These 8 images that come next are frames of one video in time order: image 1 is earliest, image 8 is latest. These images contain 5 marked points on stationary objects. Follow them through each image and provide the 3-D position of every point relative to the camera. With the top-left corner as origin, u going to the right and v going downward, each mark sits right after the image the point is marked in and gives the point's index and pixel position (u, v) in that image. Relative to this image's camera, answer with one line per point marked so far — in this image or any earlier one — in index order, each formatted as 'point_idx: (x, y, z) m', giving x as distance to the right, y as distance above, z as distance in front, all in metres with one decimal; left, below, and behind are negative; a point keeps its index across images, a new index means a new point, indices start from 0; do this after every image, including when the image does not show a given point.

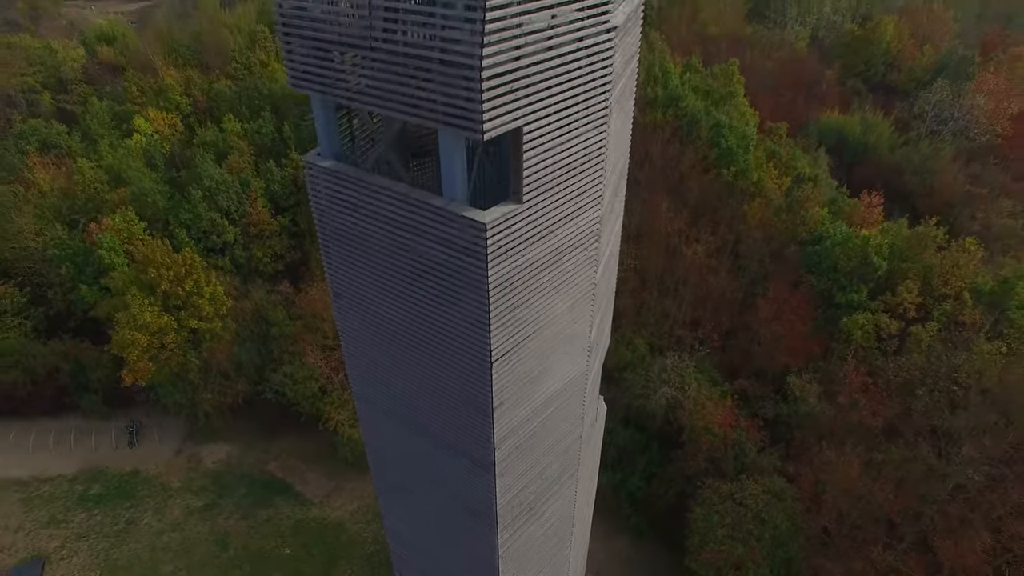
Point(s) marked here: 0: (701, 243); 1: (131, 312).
0: (+5.9, +1.2, +19.2) m
1: (-10.6, -0.7, +17.3) m
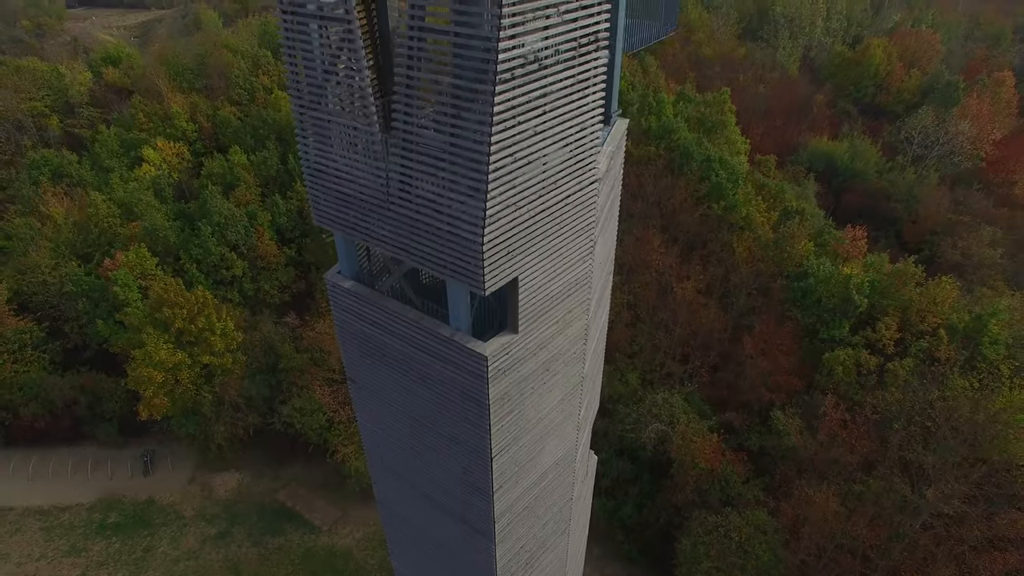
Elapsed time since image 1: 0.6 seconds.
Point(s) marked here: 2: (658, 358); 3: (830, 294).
0: (+5.8, +0.1, +20.1) m
1: (-10.7, -1.8, +18.2) m
2: (+4.6, -2.3, +19.6) m
3: (+9.6, -0.2, +18.6) m
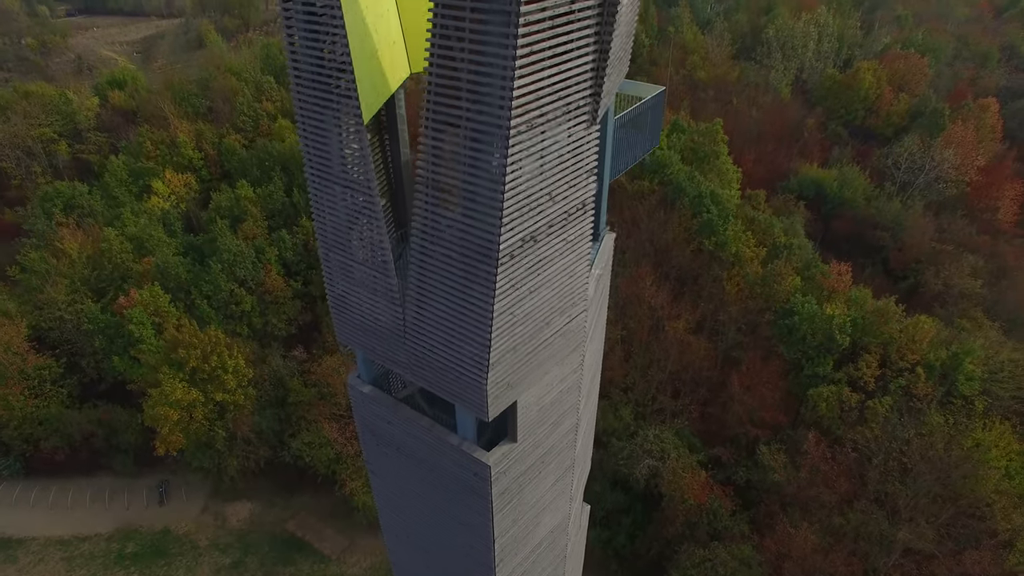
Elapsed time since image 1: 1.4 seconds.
0: (+5.8, -1.1, +21.0) m
1: (-10.7, -3.1, +19.0) m
2: (+4.6, -3.5, +20.5) m
3: (+9.5, -1.4, +19.5) m
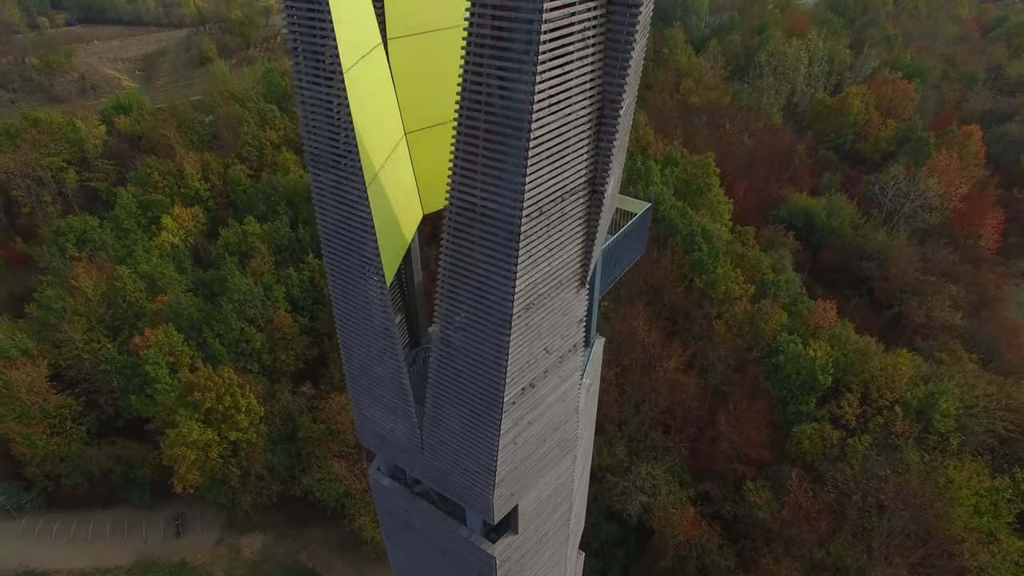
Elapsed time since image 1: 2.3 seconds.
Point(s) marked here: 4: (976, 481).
0: (+5.7, -2.5, +22.1) m
1: (-10.7, -4.6, +20.0) m
2: (+4.6, -4.9, +21.6) m
3: (+9.5, -2.8, +20.6) m
4: (+13.8, -5.8, +18.5) m
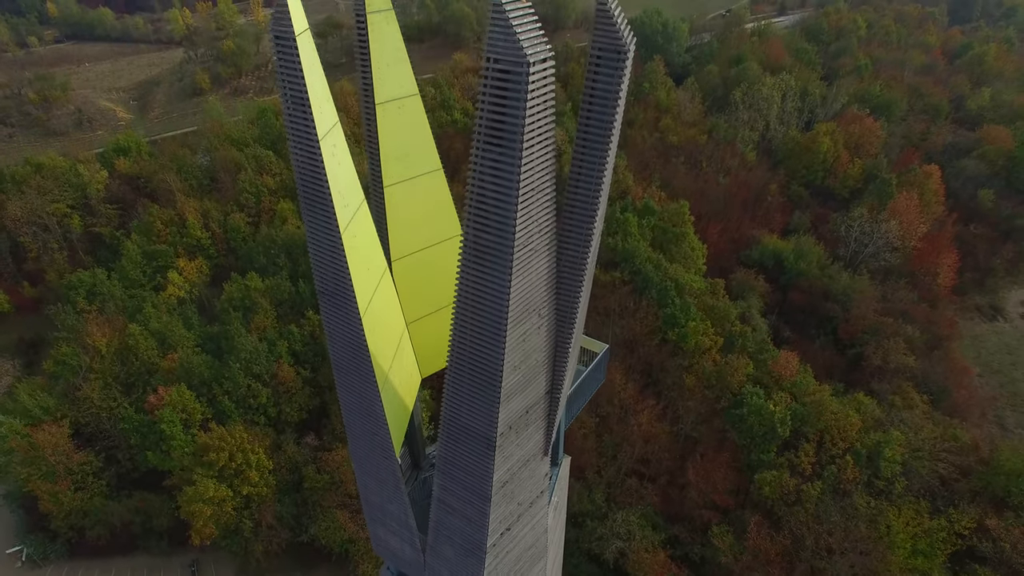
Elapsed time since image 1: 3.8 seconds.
0: (+5.3, -4.8, +24.2) m
1: (-11.2, -7.1, +21.9) m
2: (+4.2, -7.2, +23.6) m
3: (+9.1, -5.0, +22.7) m
4: (+13.5, -7.9, +20.7) m
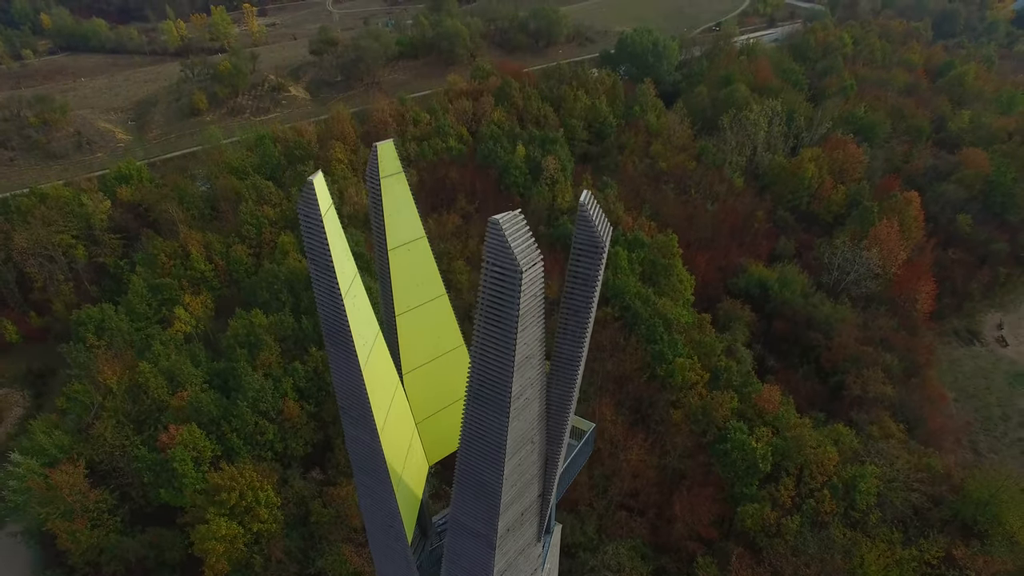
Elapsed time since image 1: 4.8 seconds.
0: (+5.1, -6.4, +25.4) m
1: (-11.3, -8.8, +23.0) m
2: (+4.0, -8.9, +24.9) m
3: (+8.9, -6.6, +24.0) m
4: (+13.4, -9.5, +22.1) m
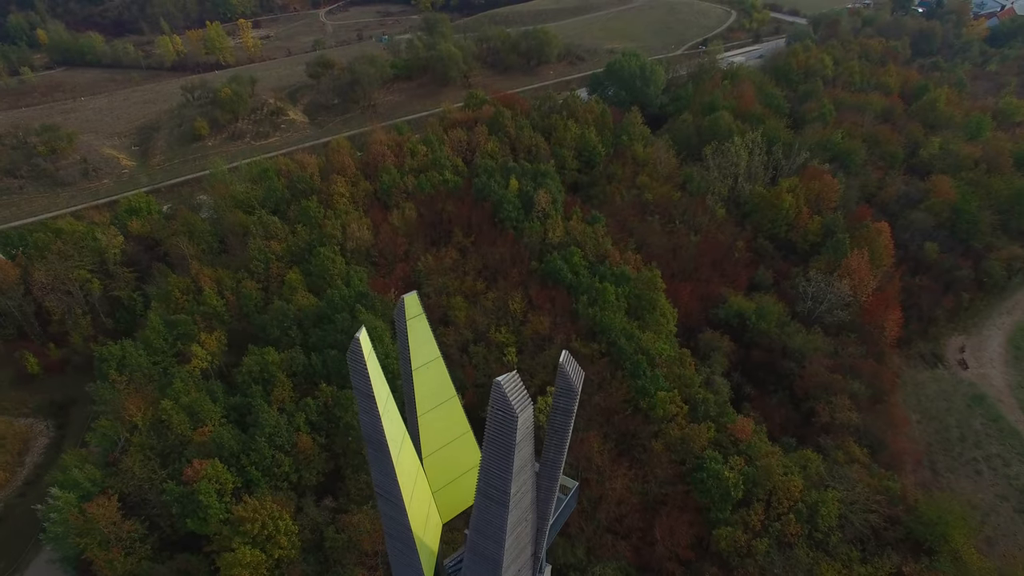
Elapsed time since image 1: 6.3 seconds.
0: (+5.0, -8.4, +27.9) m
1: (-11.4, -10.9, +25.3) m
2: (+3.9, -10.8, +27.4) m
3: (+8.8, -8.5, +26.6) m
4: (+13.3, -11.4, +24.7) m
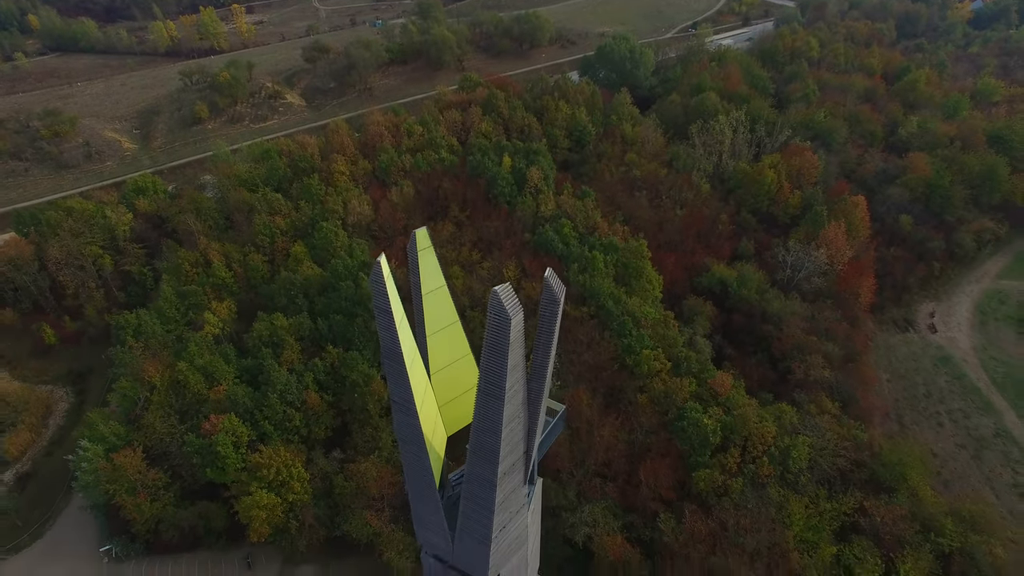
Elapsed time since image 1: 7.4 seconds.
0: (+4.7, -6.6, +30.2) m
1: (-11.6, -9.3, +27.5) m
2: (+3.7, -9.1, +29.7) m
3: (+8.6, -6.8, +28.9) m
4: (+13.1, -9.7, +27.1) m
